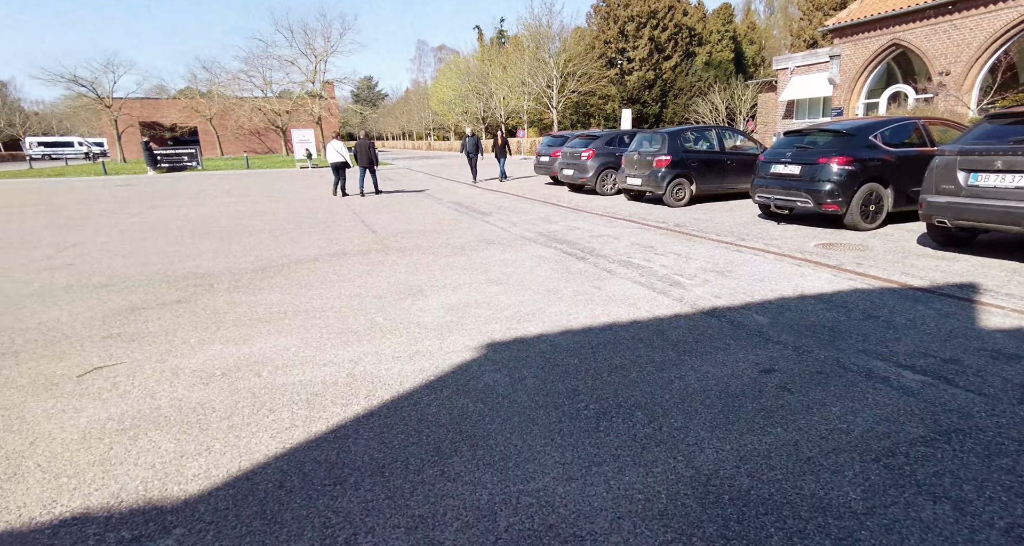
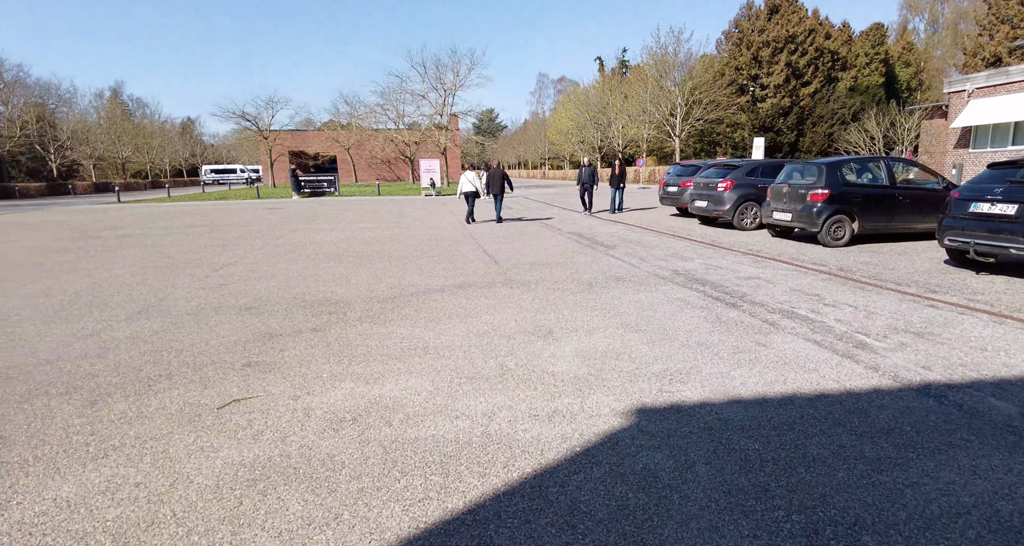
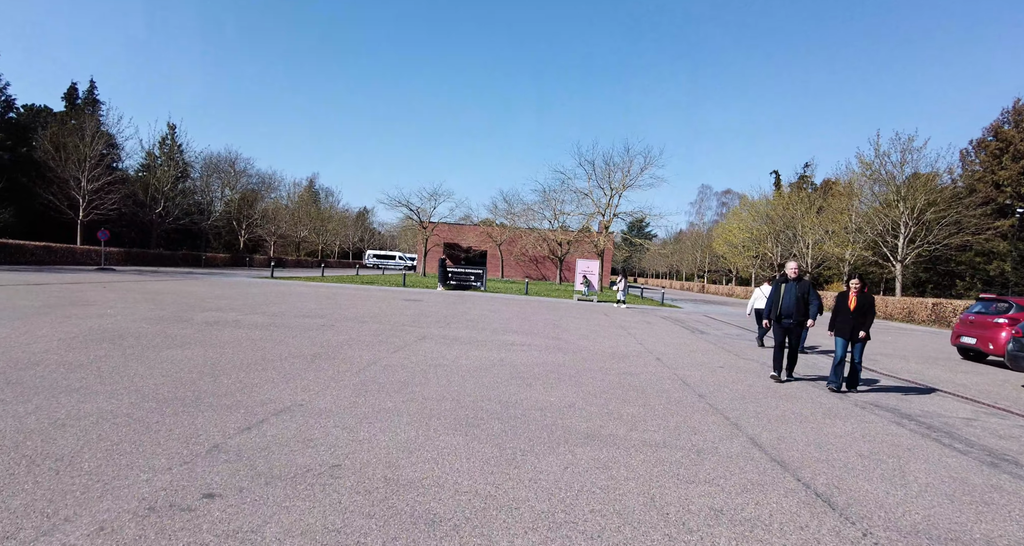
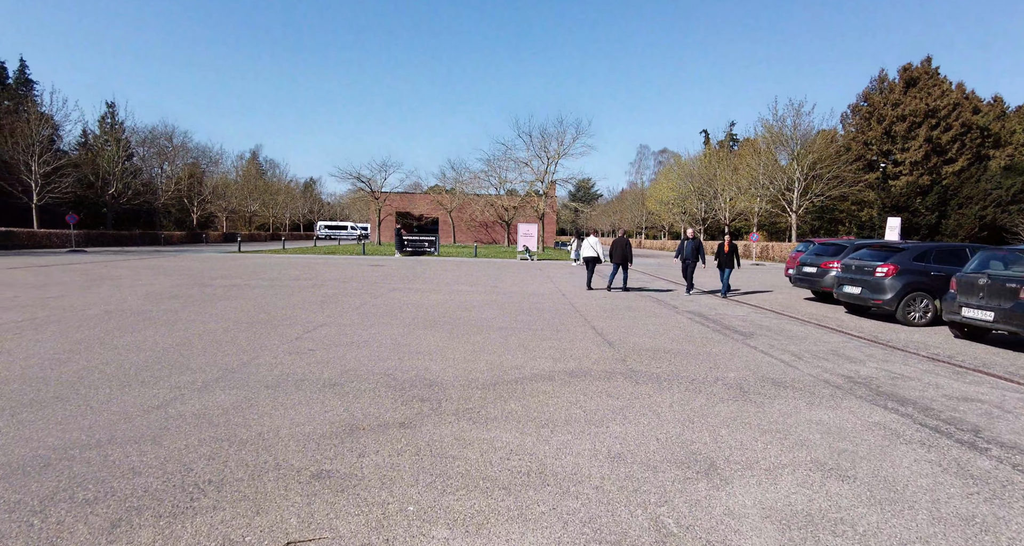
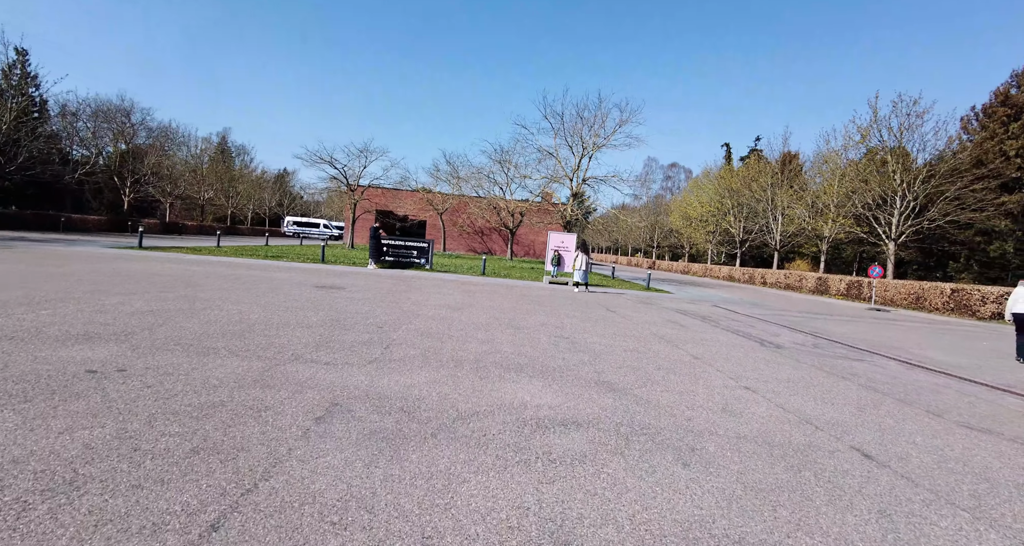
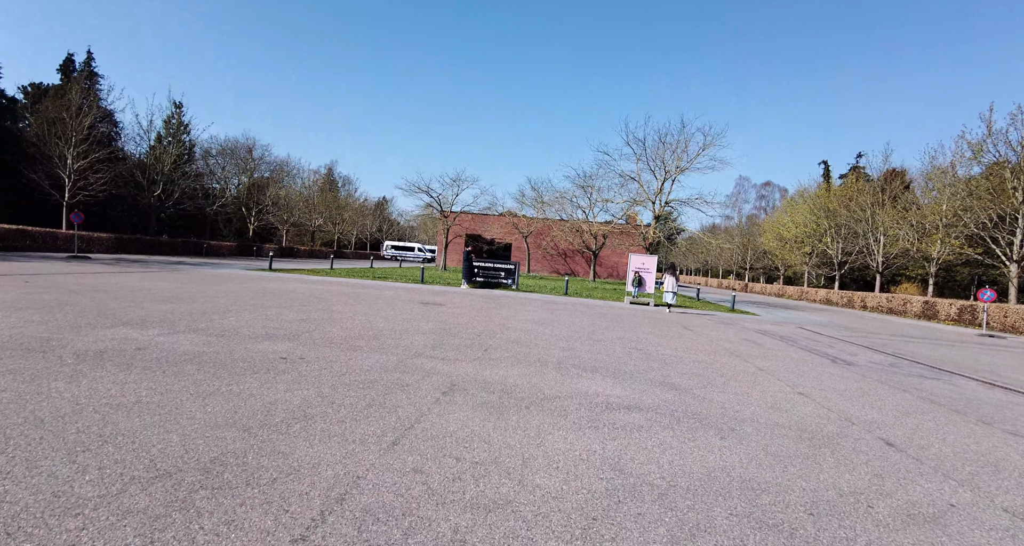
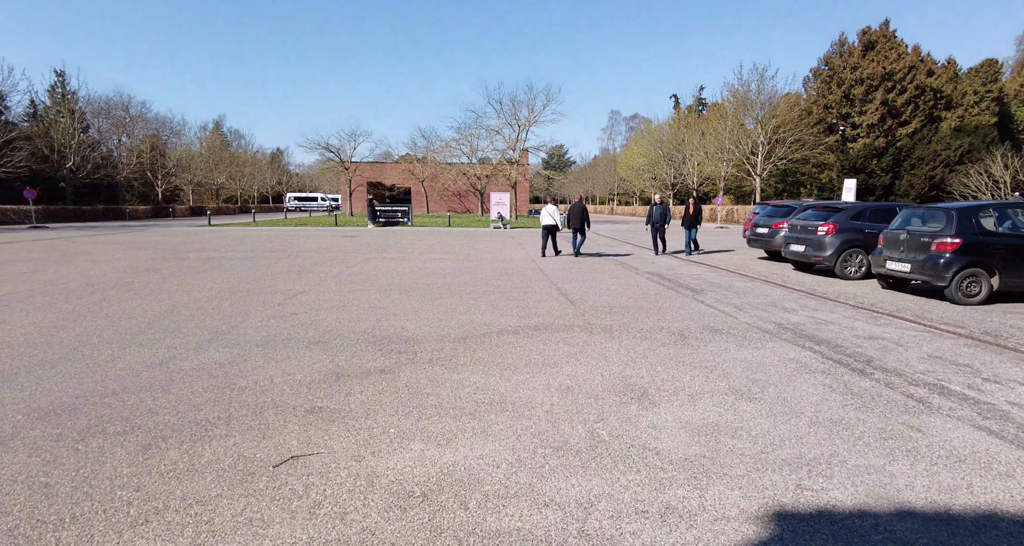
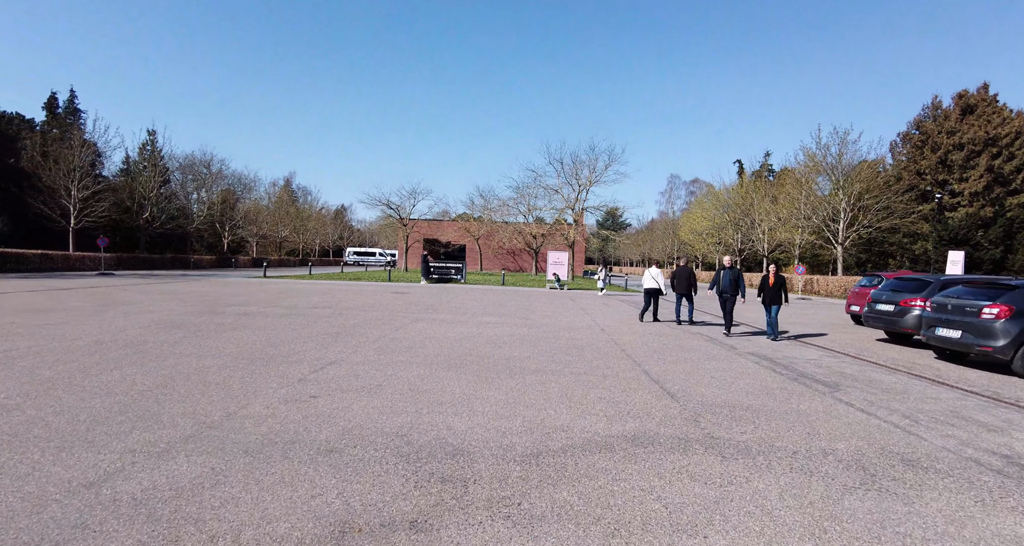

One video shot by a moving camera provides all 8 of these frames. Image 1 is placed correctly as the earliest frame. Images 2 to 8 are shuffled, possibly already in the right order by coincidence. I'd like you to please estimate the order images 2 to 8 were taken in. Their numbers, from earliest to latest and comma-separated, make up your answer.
2, 7, 4, 8, 3, 6, 5
